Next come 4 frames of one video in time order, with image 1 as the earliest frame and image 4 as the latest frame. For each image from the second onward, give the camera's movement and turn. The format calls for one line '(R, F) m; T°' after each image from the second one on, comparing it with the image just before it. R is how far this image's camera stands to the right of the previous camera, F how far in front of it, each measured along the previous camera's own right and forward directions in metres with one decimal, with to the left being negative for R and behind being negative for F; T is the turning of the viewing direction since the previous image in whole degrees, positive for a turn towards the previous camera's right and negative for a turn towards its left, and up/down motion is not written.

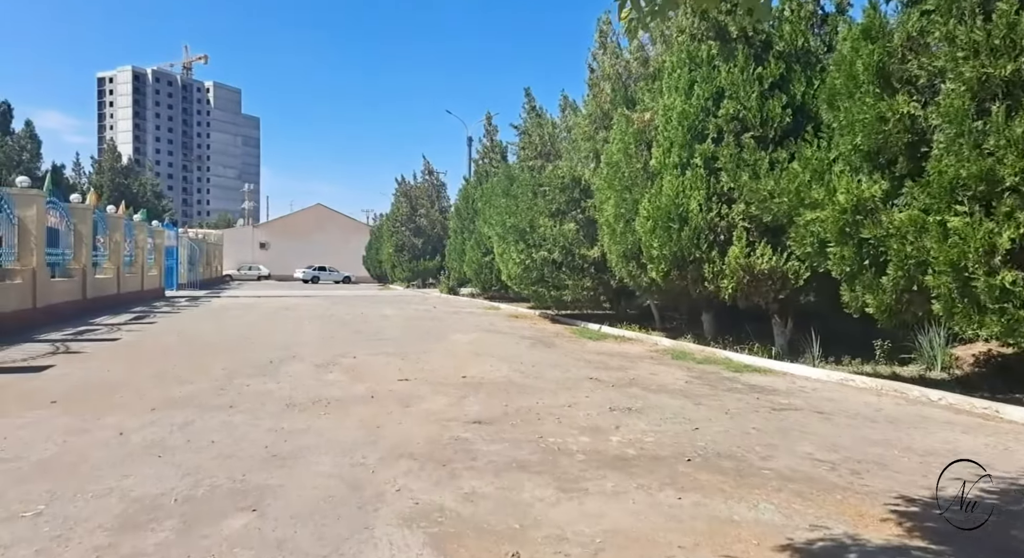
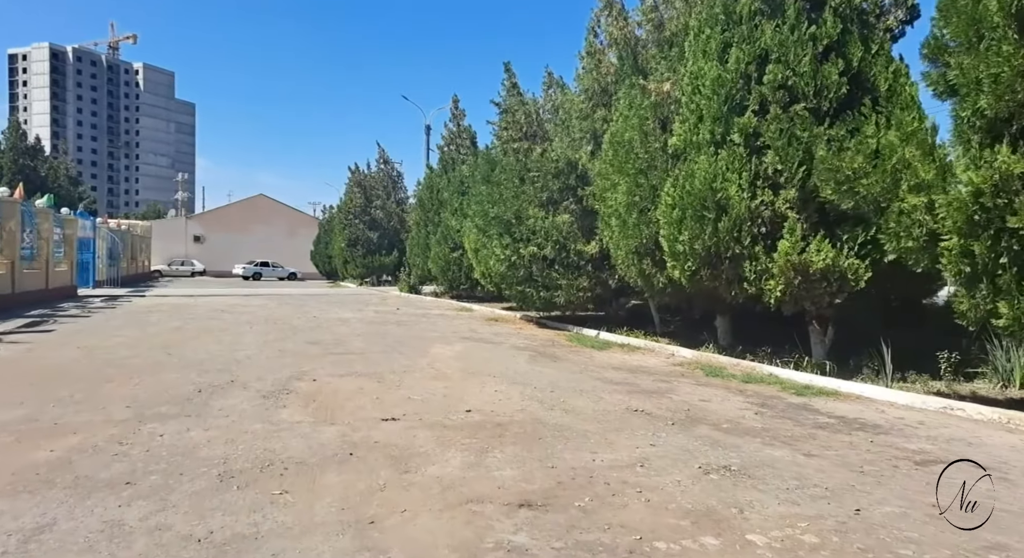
(-0.8, +2.2) m; +5°
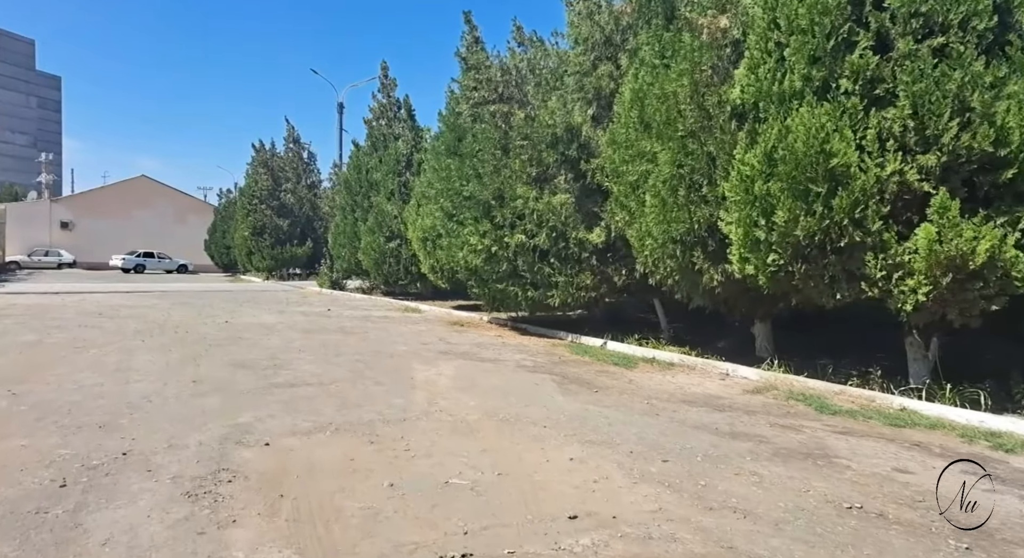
(-1.4, +3.1) m; +9°
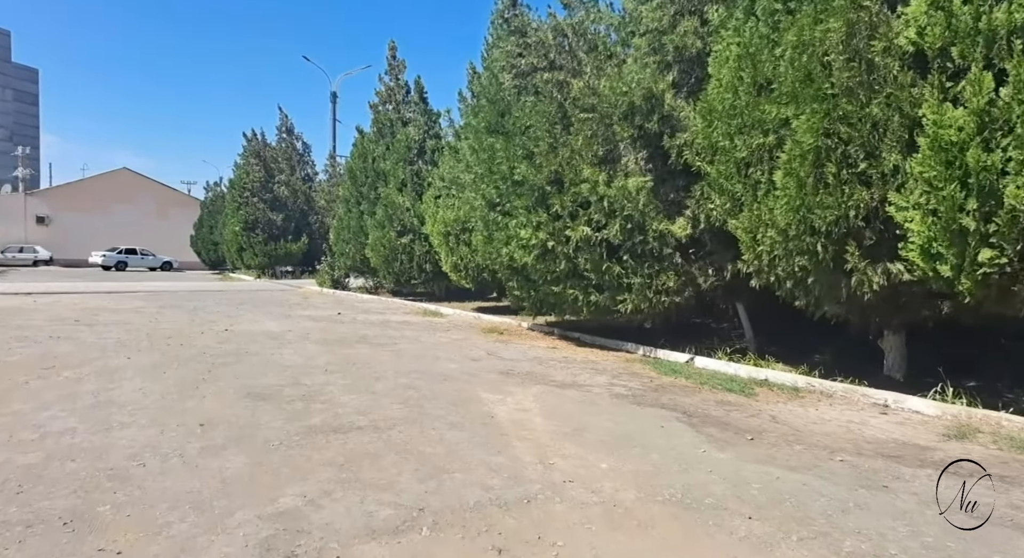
(-1.3, +2.1) m; +1°
